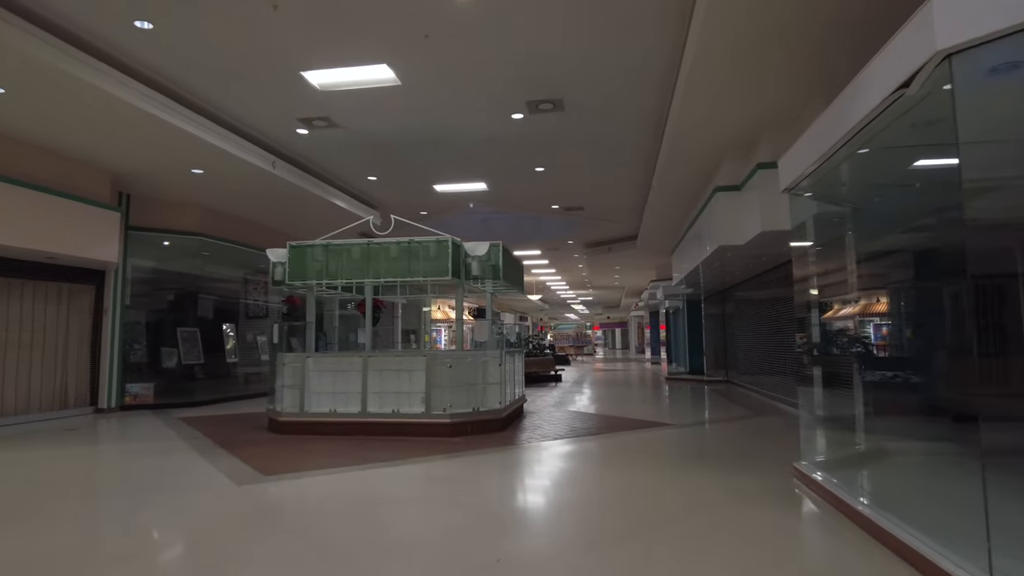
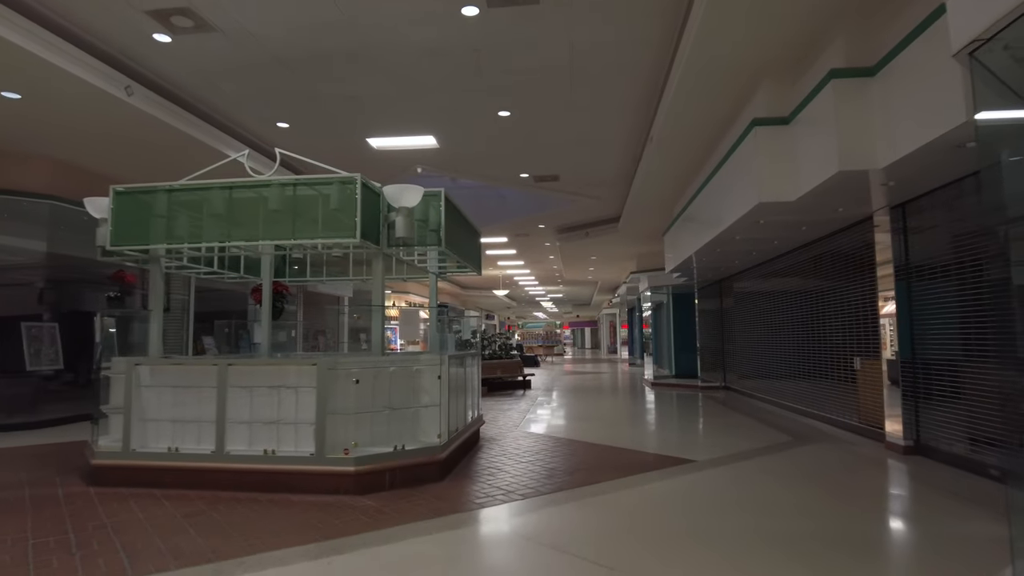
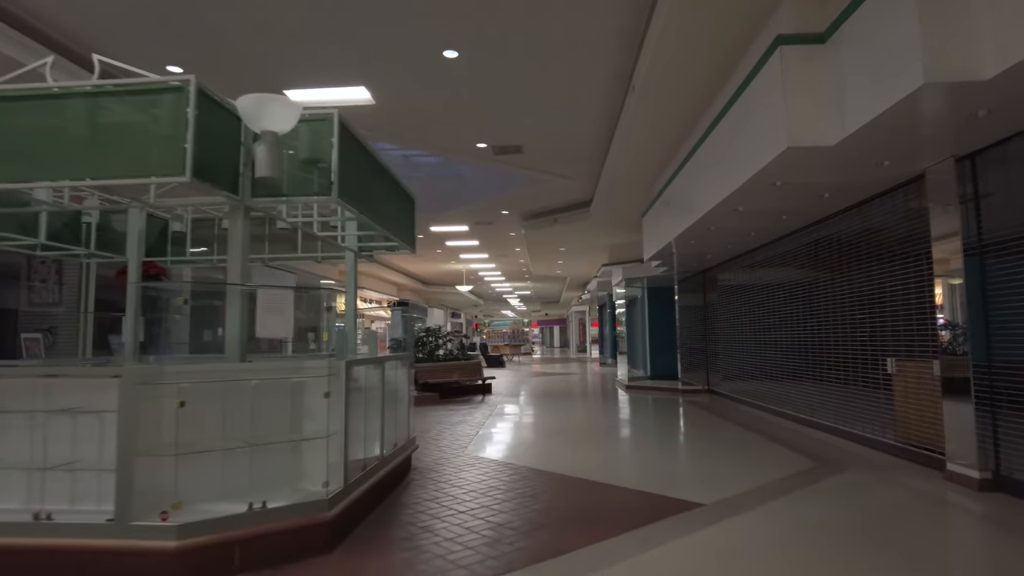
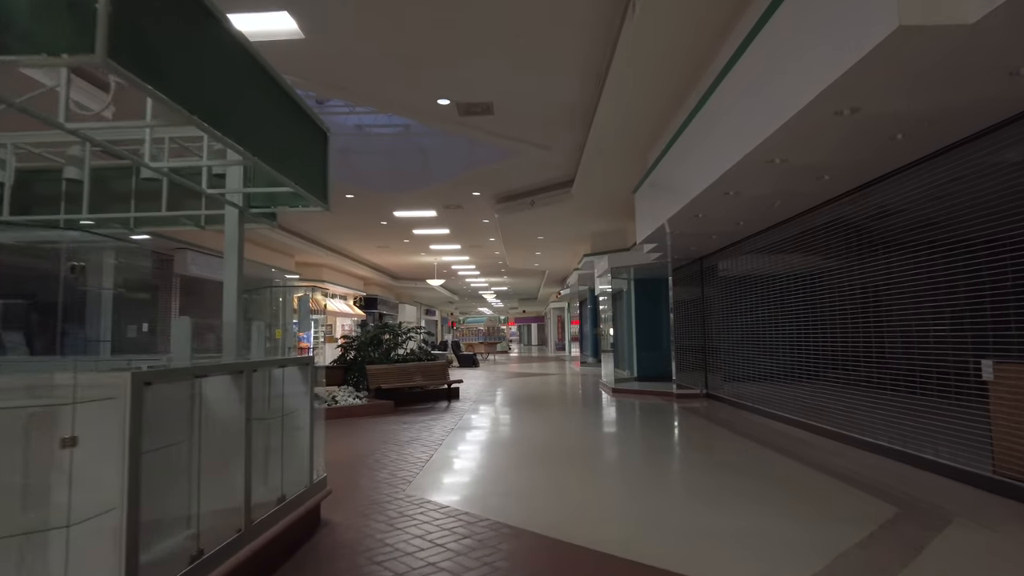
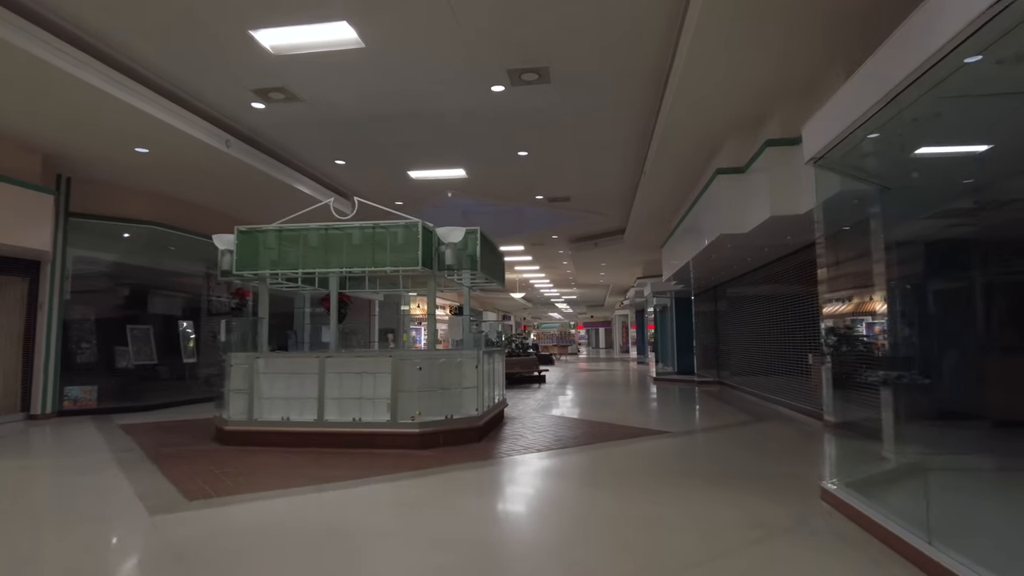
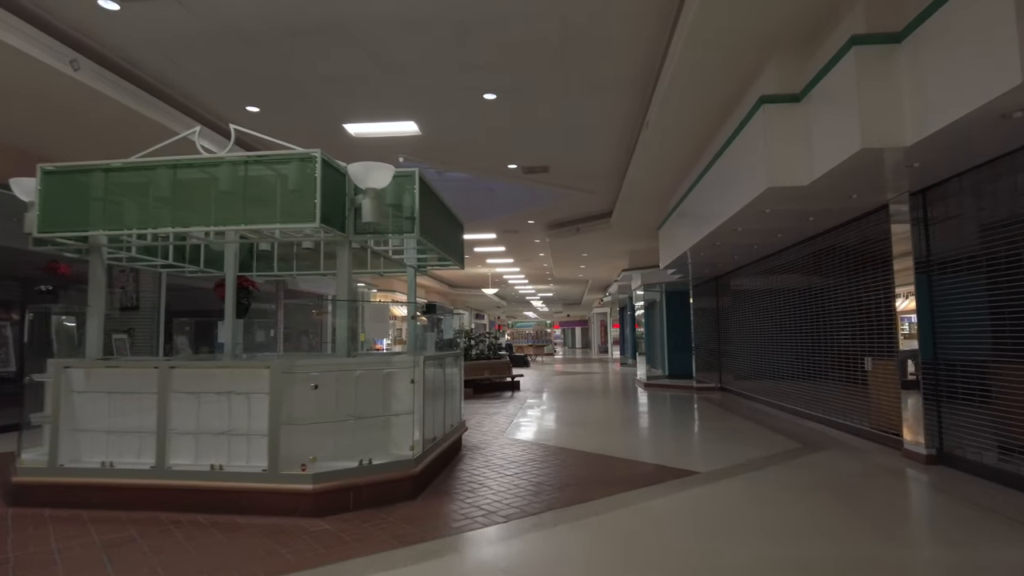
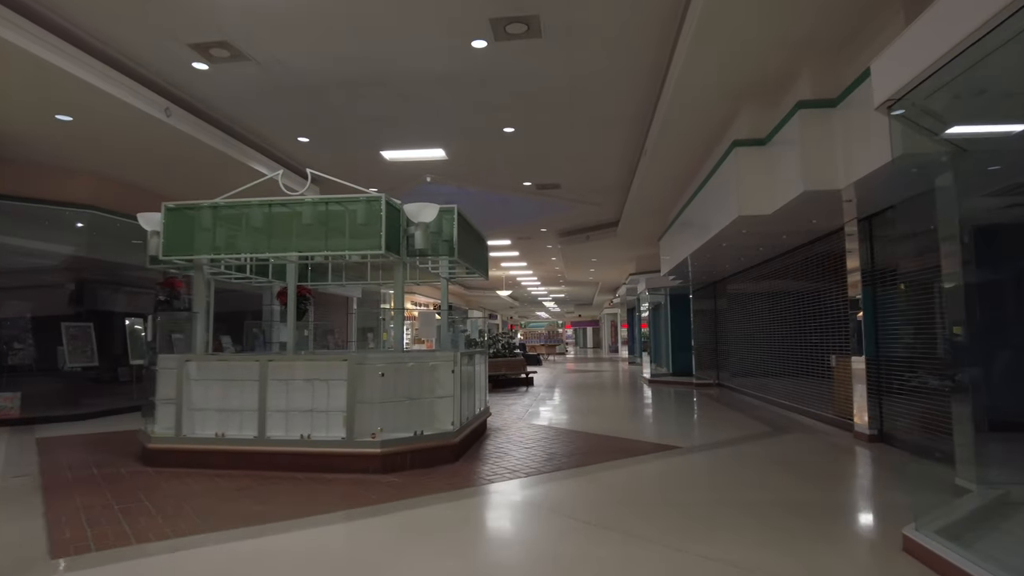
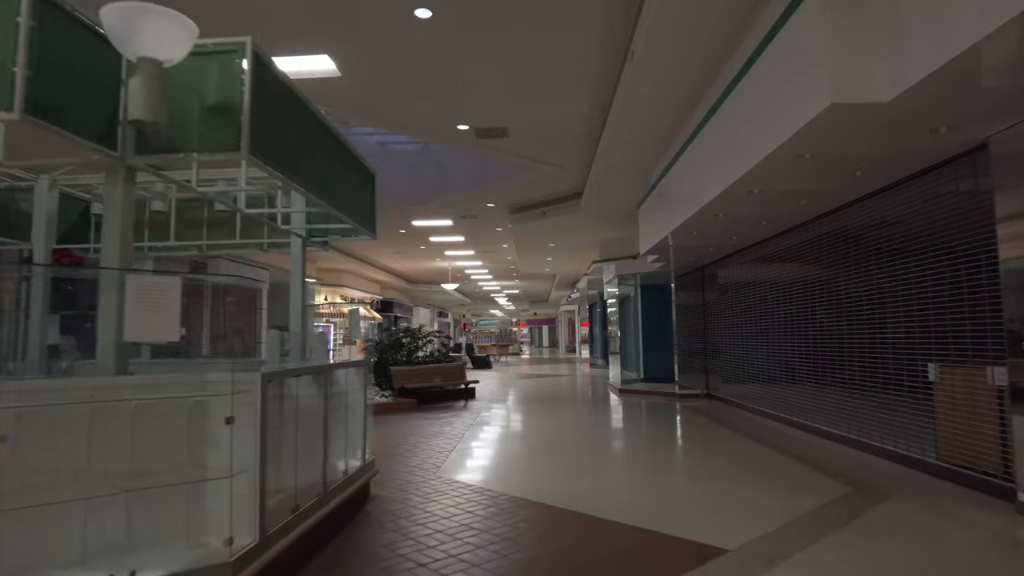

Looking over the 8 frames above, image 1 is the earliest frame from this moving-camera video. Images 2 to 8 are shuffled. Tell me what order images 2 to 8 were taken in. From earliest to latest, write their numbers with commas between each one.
5, 7, 2, 6, 3, 8, 4
